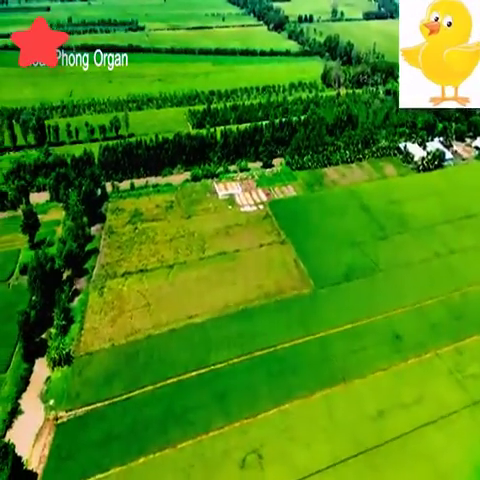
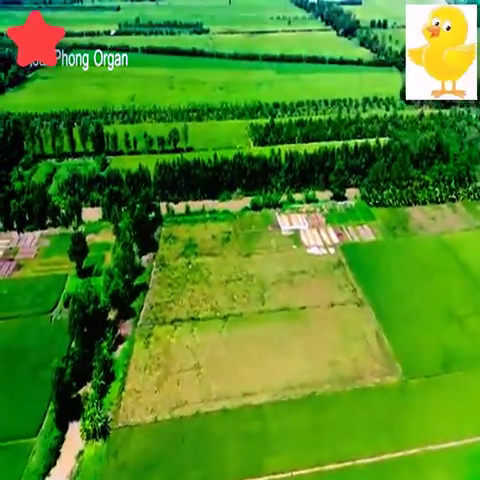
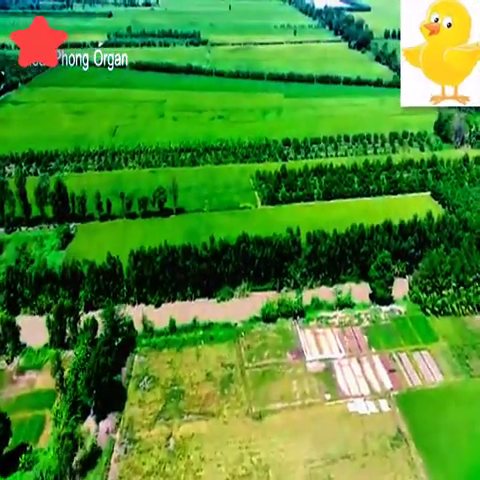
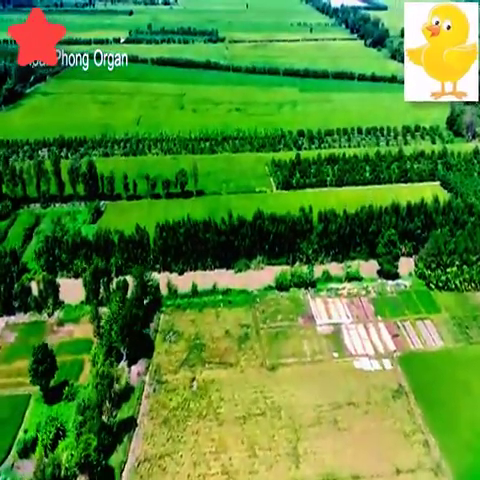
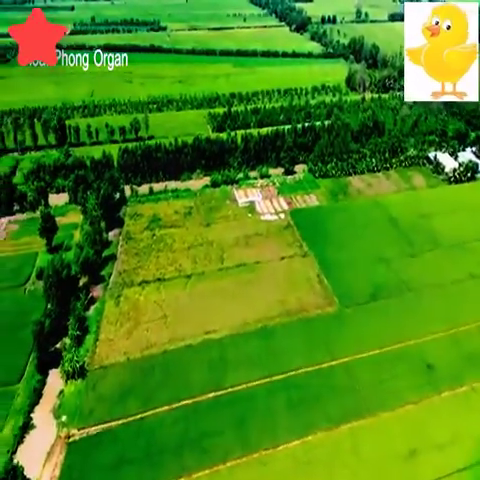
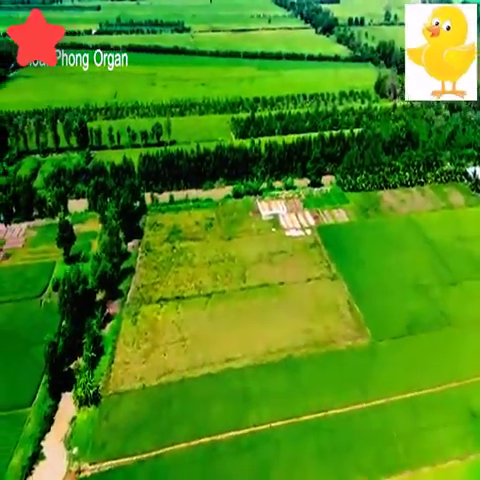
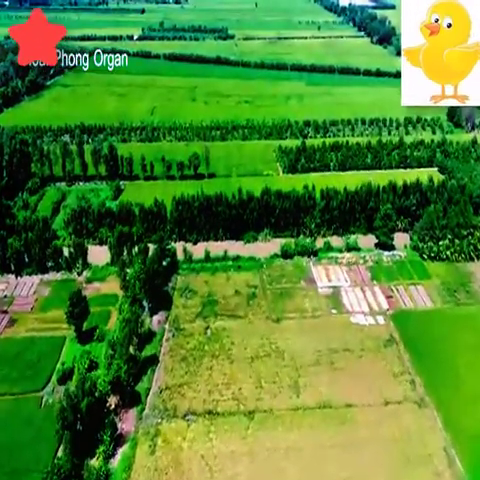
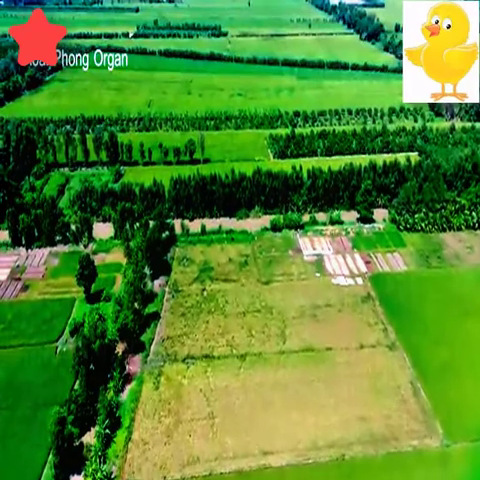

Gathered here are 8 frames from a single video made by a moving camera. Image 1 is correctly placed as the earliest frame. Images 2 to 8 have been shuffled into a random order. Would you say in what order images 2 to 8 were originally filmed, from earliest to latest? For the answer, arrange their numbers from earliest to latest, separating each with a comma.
5, 6, 2, 8, 7, 4, 3
